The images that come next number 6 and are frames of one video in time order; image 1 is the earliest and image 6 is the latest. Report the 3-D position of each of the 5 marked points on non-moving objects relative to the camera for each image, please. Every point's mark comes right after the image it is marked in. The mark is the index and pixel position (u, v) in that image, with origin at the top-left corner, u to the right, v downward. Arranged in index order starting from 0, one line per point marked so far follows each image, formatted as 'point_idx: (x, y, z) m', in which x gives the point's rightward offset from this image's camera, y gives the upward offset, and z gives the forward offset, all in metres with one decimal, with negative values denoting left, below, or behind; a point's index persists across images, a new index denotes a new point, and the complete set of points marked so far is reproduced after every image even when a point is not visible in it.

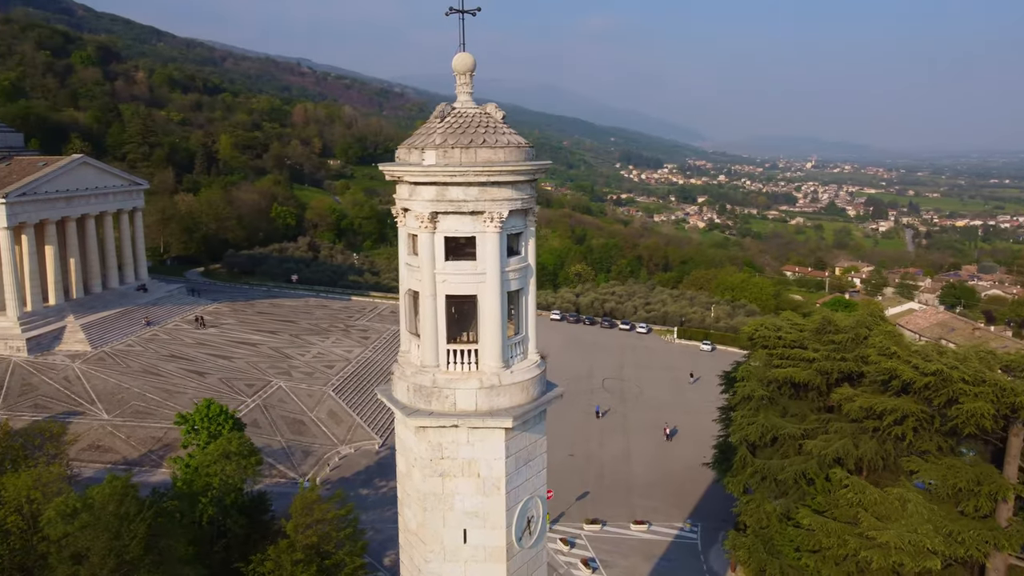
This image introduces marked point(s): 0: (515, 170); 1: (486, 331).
0: (0.0, +1.6, +11.1) m
1: (-0.4, -0.6, +11.5) m
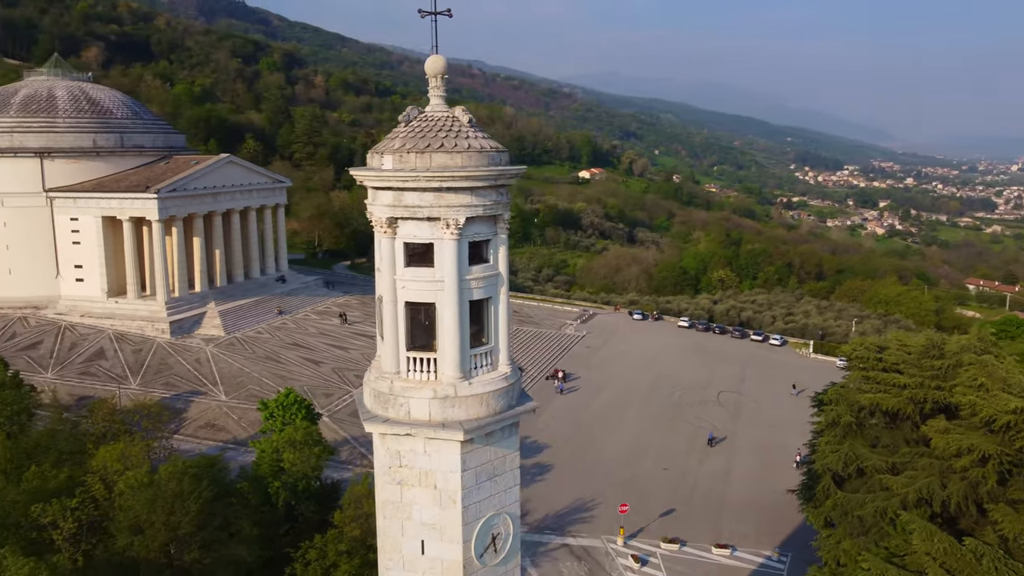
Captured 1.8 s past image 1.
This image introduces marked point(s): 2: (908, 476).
0: (-0.6, +1.5, +10.7) m
1: (-0.9, -0.7, +11.2) m
2: (+9.6, -4.6, +19.8) m
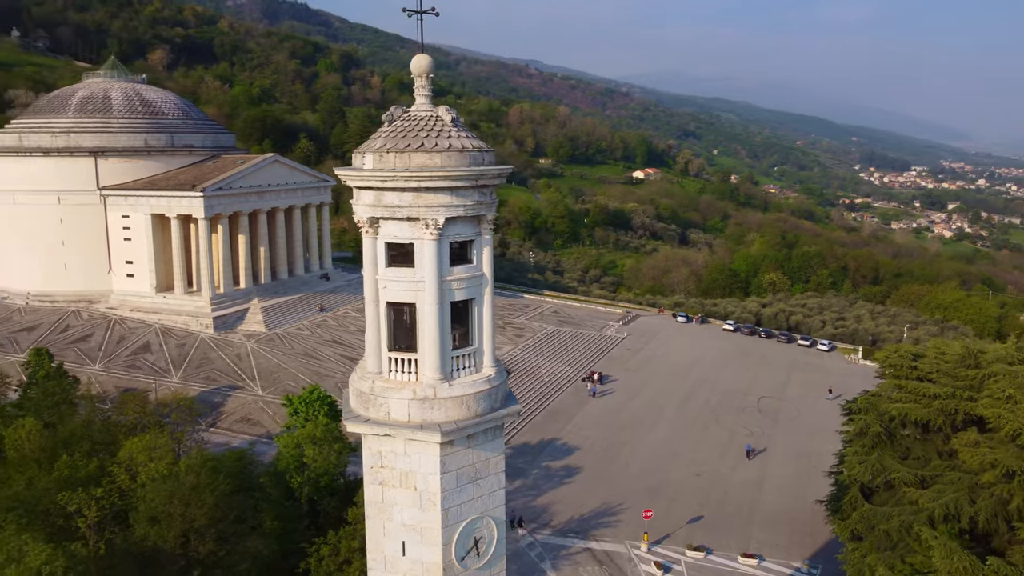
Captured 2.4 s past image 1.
0: (-0.8, +1.5, +10.6) m
1: (-1.2, -0.7, +11.2) m
2: (+9.9, -4.7, +19.0) m
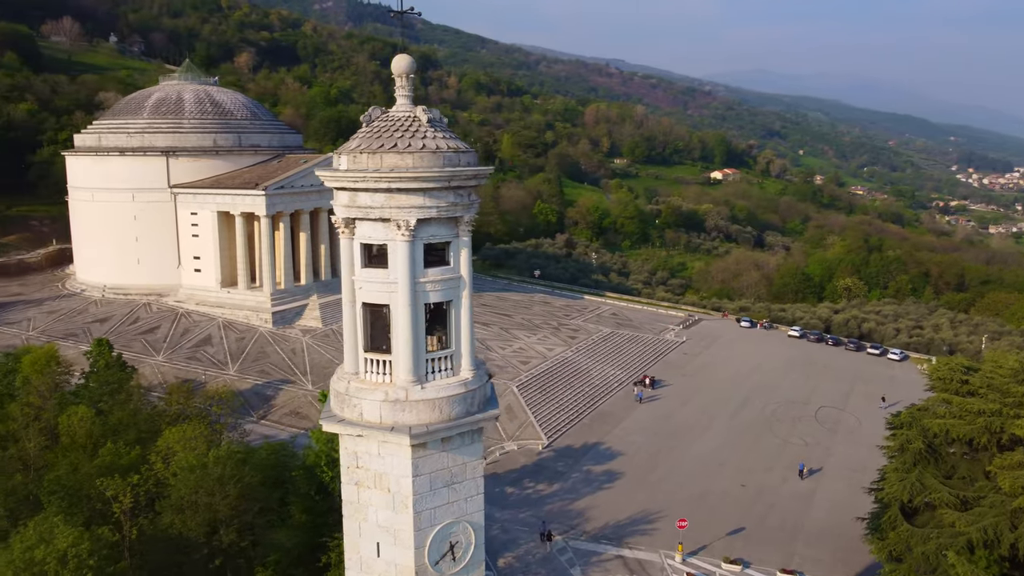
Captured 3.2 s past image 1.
0: (-1.2, +1.4, +10.5) m
1: (-1.6, -0.8, +11.1) m
2: (+10.1, -4.9, +17.8) m
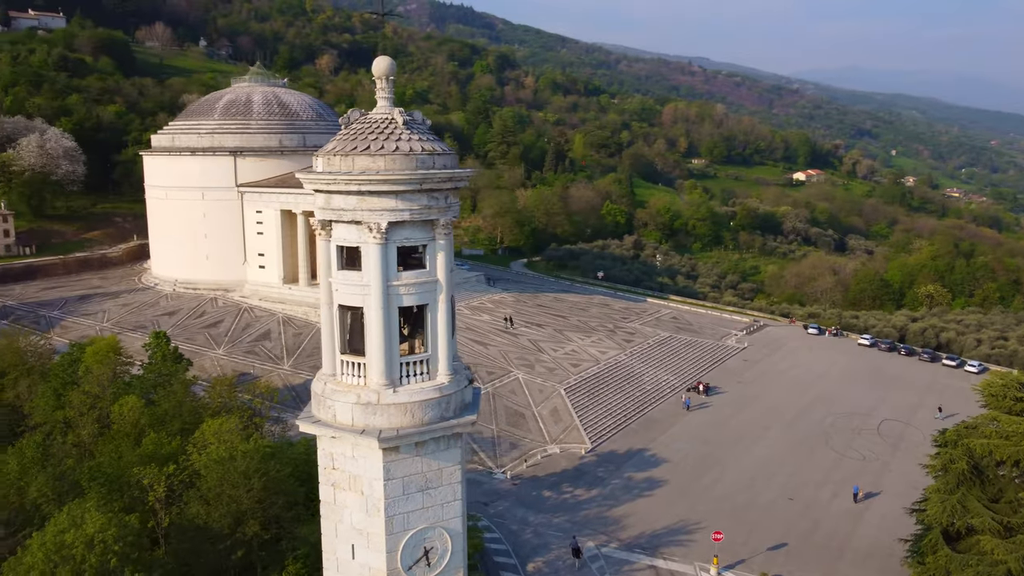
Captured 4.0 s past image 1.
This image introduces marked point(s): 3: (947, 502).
0: (-1.6, +1.4, +10.5) m
1: (-1.9, -0.8, +11.1) m
2: (+10.3, -5.2, +16.6) m
3: (+10.0, -5.0, +18.9) m
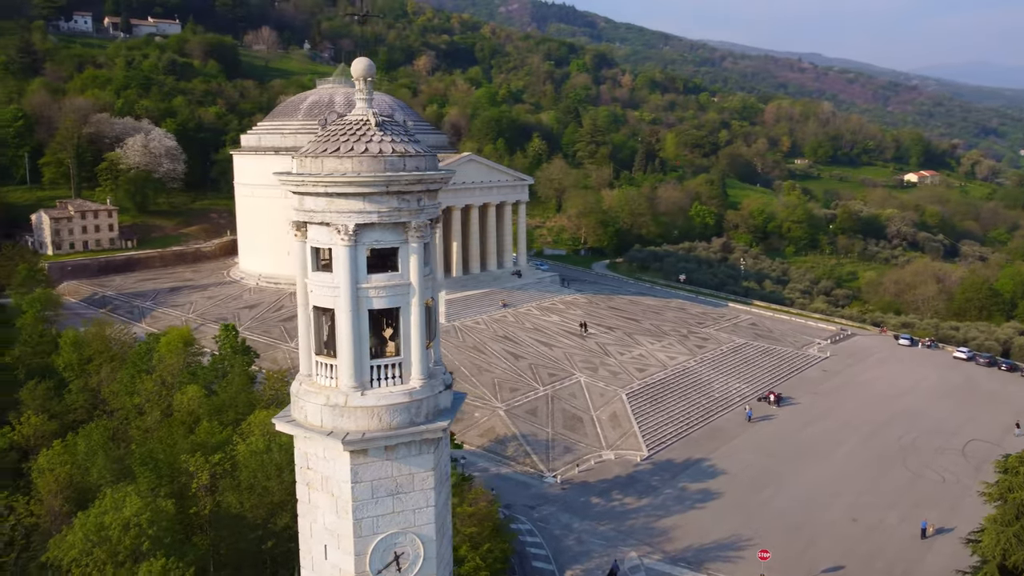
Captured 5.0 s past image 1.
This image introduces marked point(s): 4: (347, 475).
0: (-2.0, +1.4, +10.4) m
1: (-2.3, -0.8, +11.1) m
2: (+10.4, -5.5, +15.1) m
3: (+10.4, -5.3, +17.4) m
4: (-2.3, -2.6, +11.1) m
